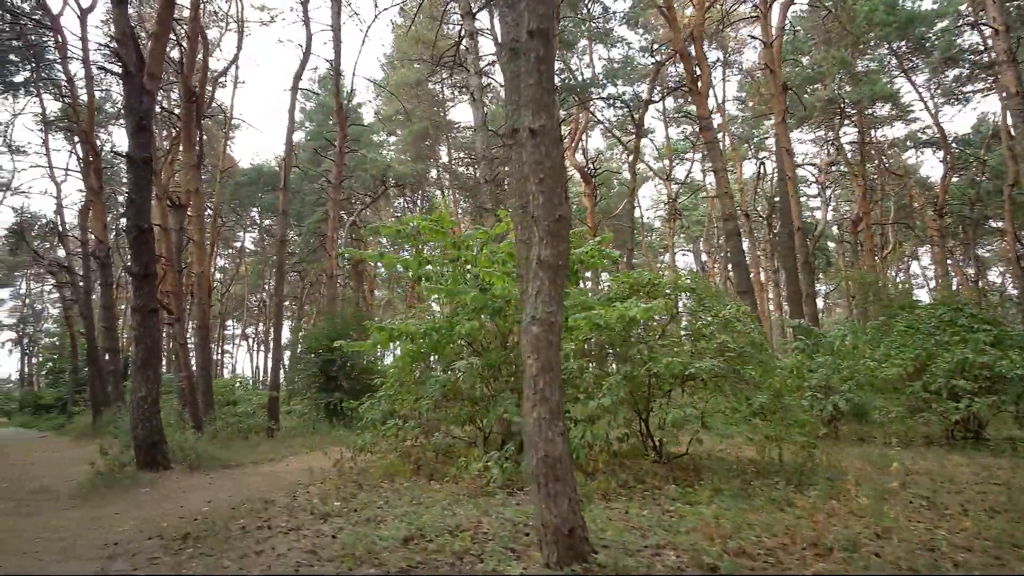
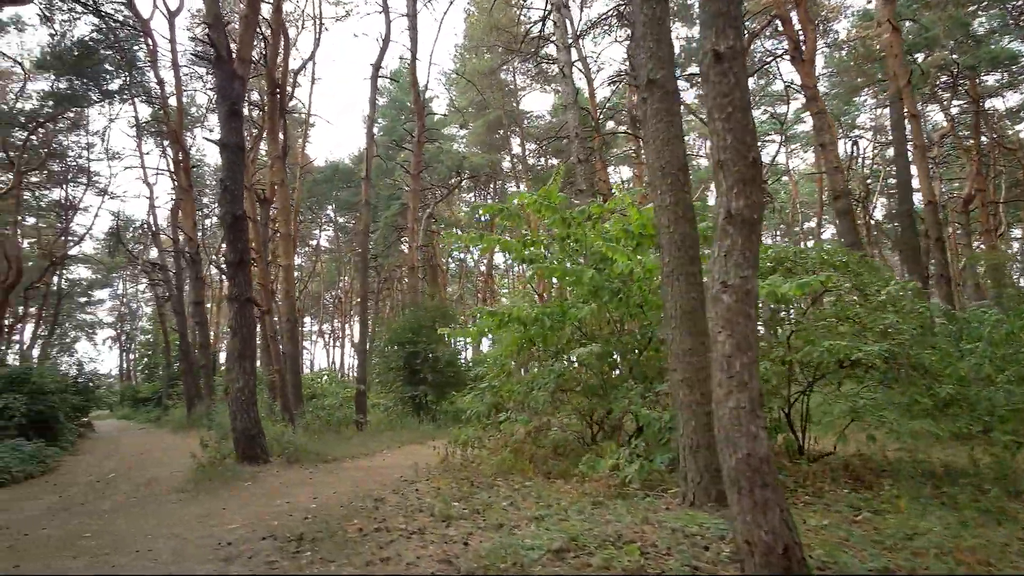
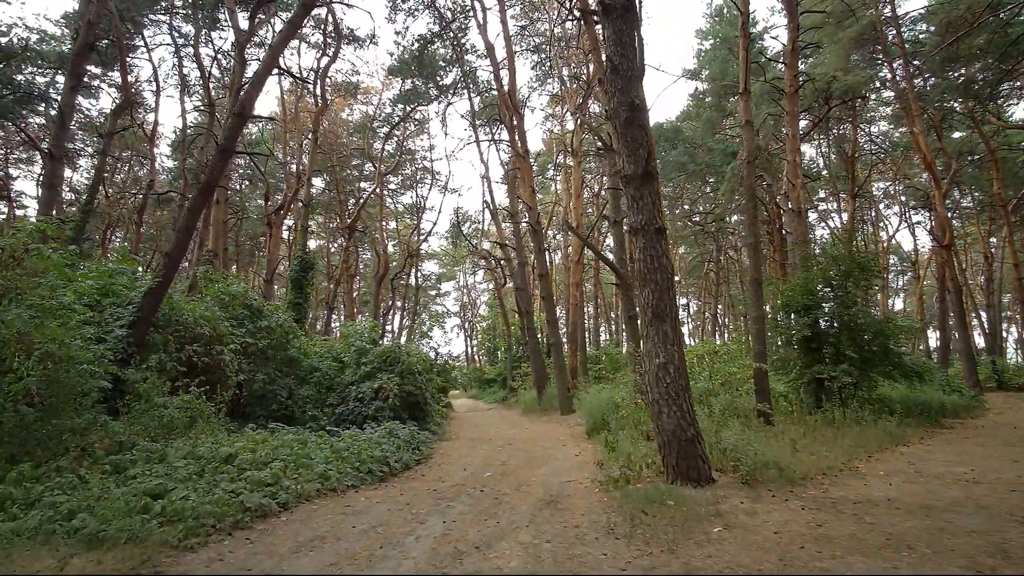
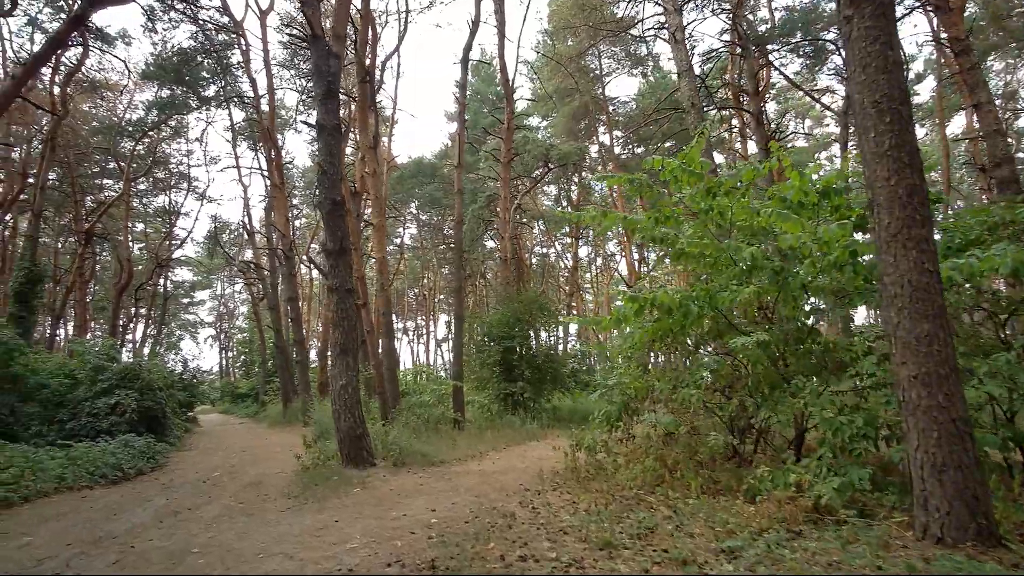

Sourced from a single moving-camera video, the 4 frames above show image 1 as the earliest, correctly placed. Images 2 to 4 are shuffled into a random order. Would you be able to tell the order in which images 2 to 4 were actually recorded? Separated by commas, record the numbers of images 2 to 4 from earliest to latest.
2, 4, 3
